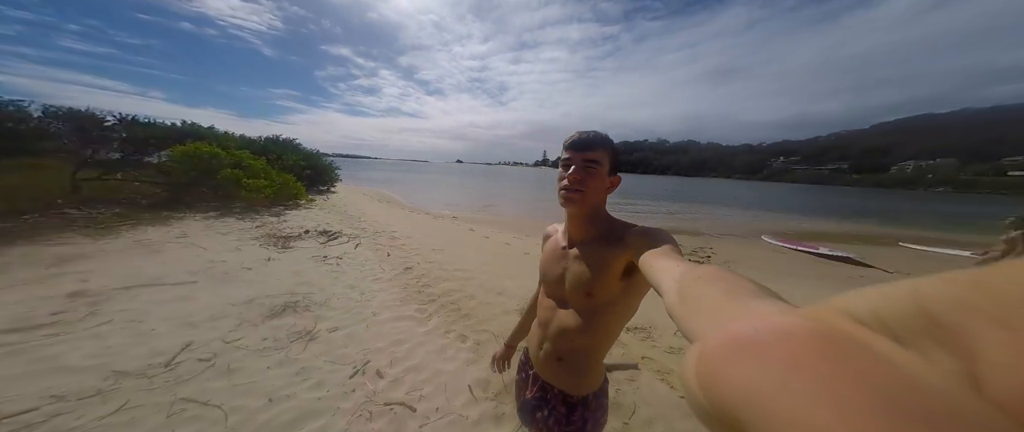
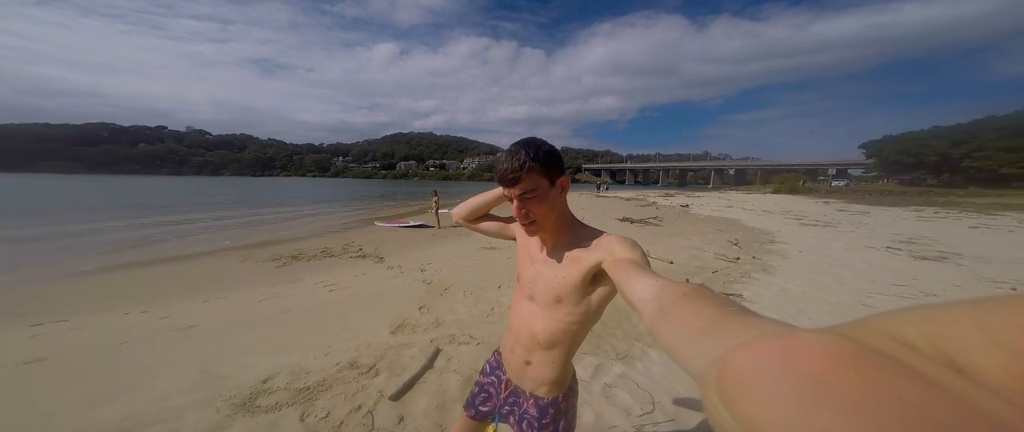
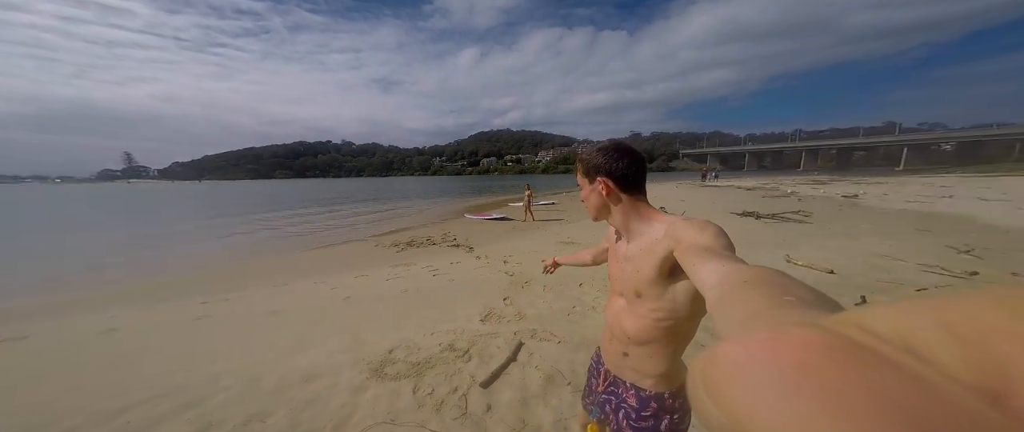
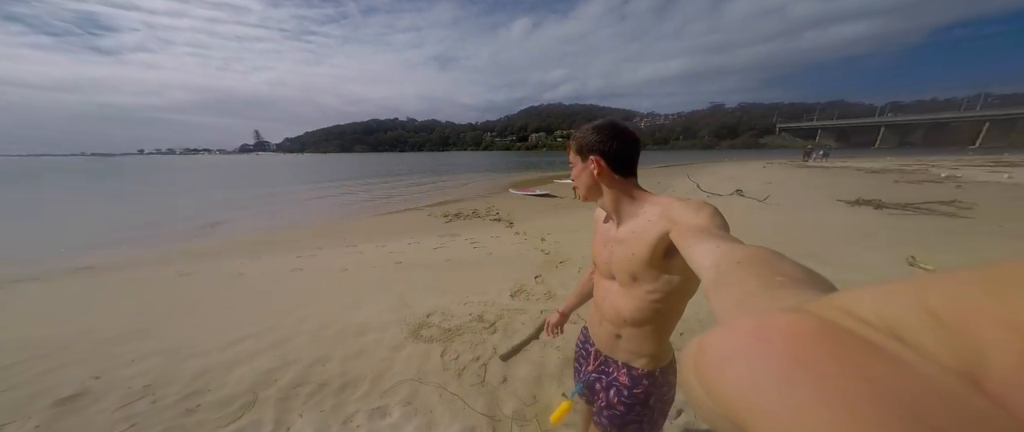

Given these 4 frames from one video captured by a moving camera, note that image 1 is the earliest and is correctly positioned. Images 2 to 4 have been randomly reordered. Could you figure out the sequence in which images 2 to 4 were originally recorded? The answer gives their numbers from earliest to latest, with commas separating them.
4, 3, 2
